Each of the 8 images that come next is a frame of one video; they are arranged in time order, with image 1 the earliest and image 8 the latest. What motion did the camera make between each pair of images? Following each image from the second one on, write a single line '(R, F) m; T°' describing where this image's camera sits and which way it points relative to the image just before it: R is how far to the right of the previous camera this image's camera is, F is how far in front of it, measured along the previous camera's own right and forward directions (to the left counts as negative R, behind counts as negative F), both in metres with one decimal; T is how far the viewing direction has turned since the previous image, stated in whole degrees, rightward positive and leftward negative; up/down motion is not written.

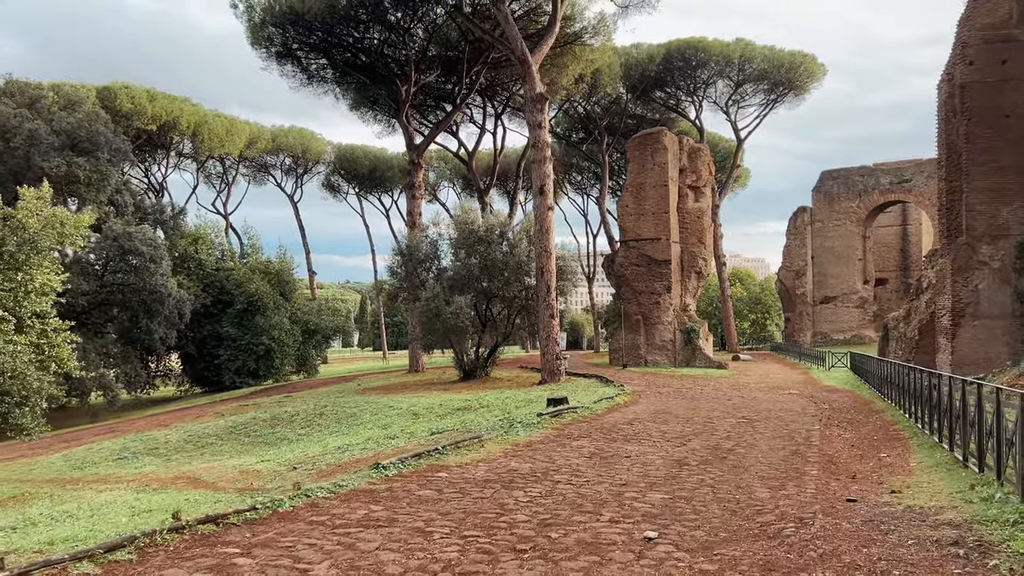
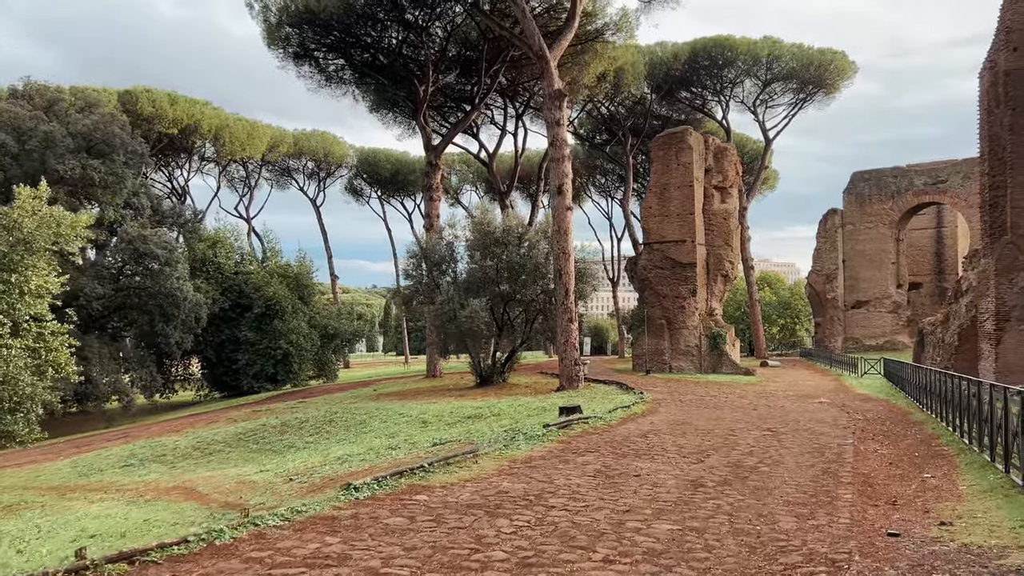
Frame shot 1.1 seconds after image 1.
(+0.2, +0.5) m; -2°
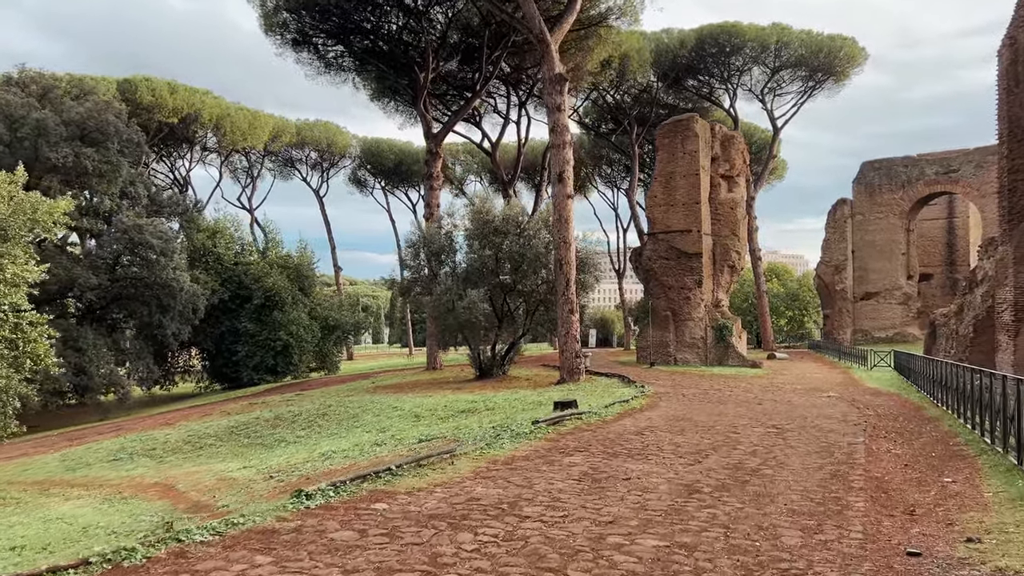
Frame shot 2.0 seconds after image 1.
(+0.2, +0.4) m; -1°
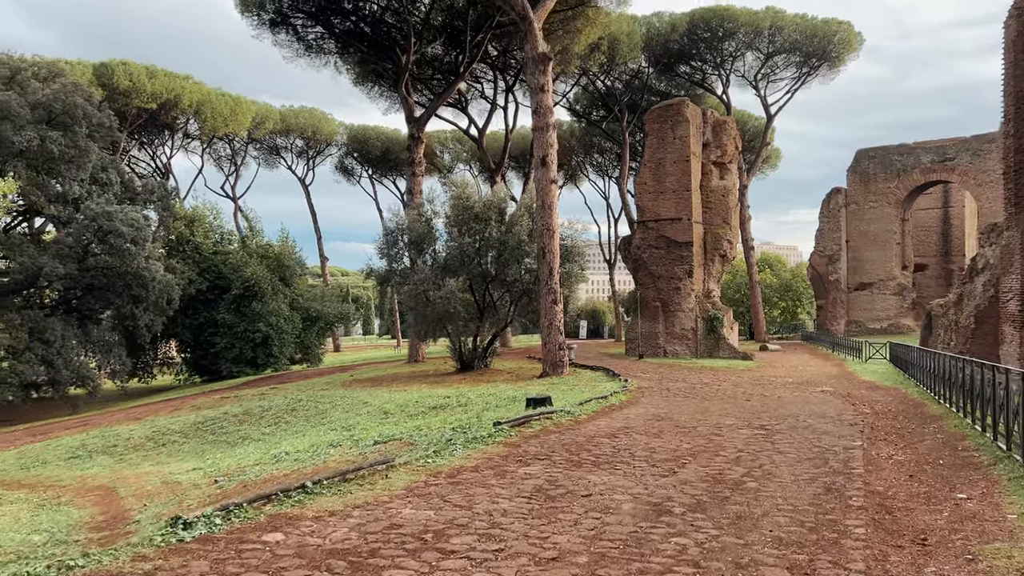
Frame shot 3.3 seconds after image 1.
(+0.3, +0.7) m; 0°
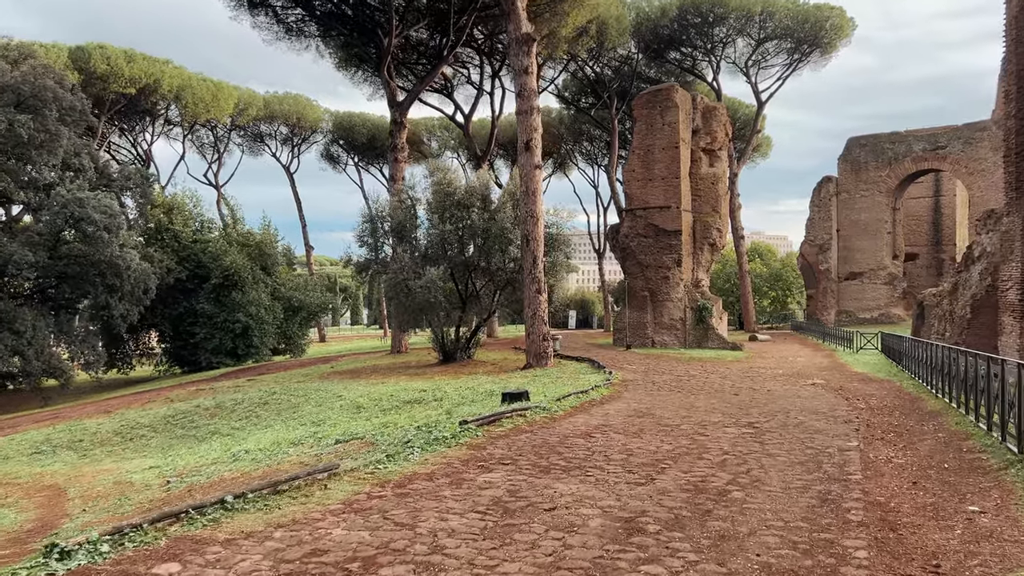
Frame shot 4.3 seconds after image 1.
(+0.2, +0.5) m; +1°
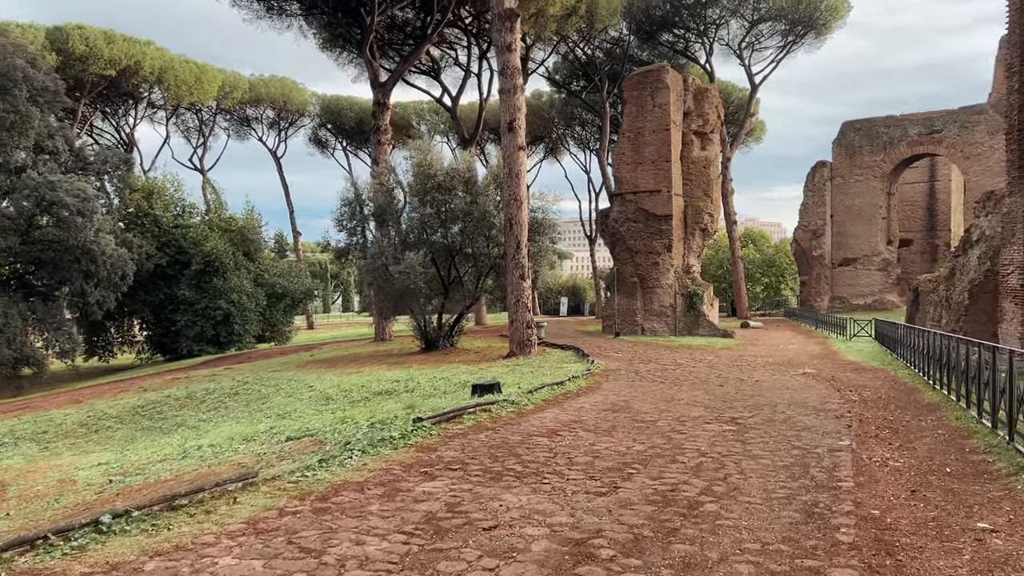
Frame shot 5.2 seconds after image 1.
(+0.2, +0.5) m; 0°
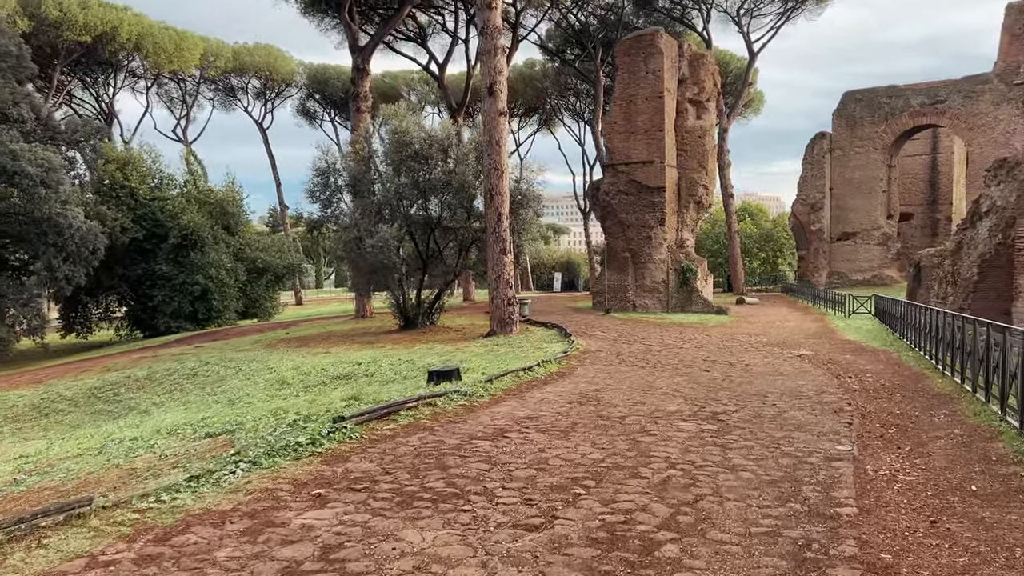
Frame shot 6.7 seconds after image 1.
(+0.3, +0.8) m; 0°
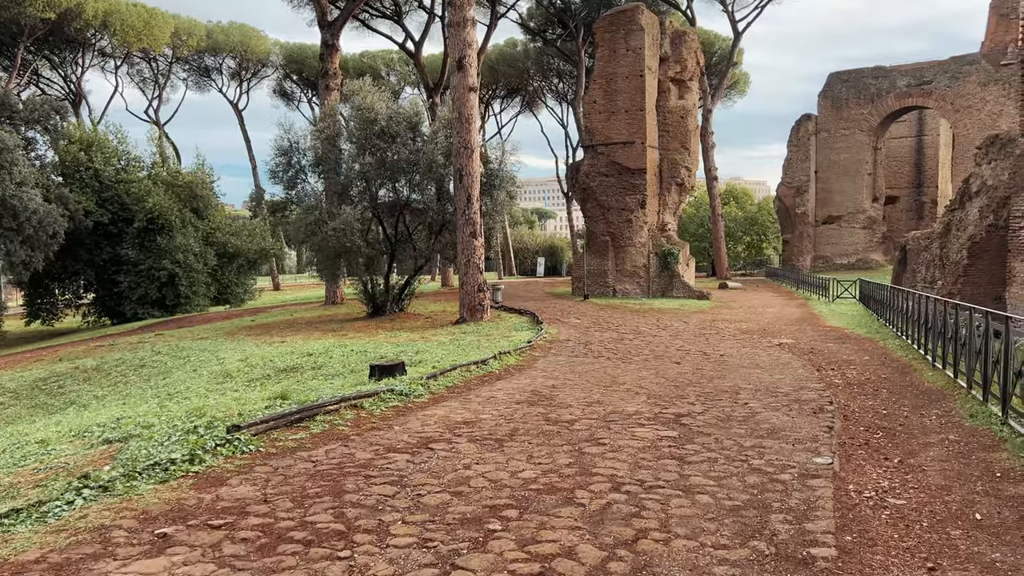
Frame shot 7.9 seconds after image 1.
(+0.3, +0.6) m; +1°
